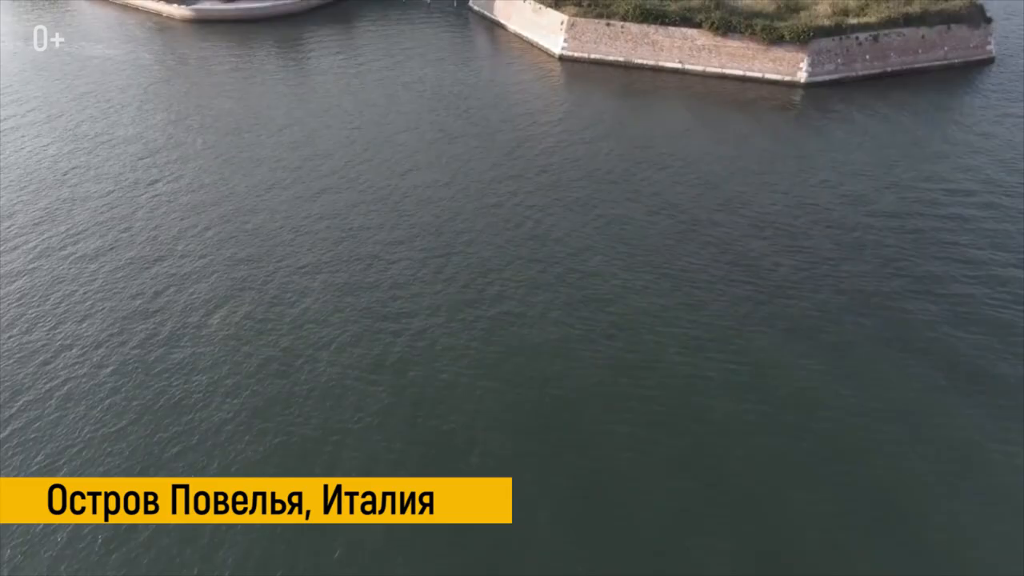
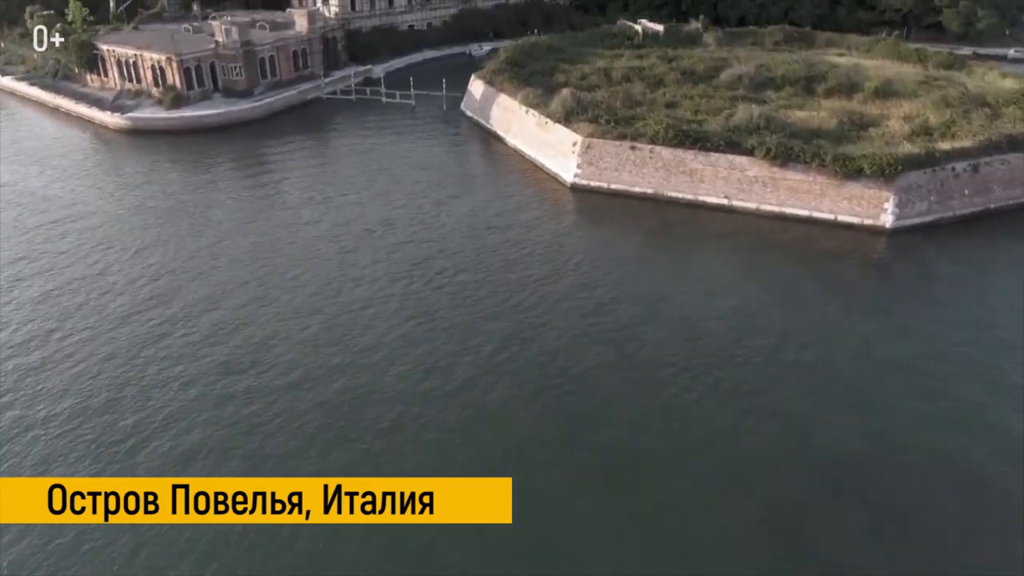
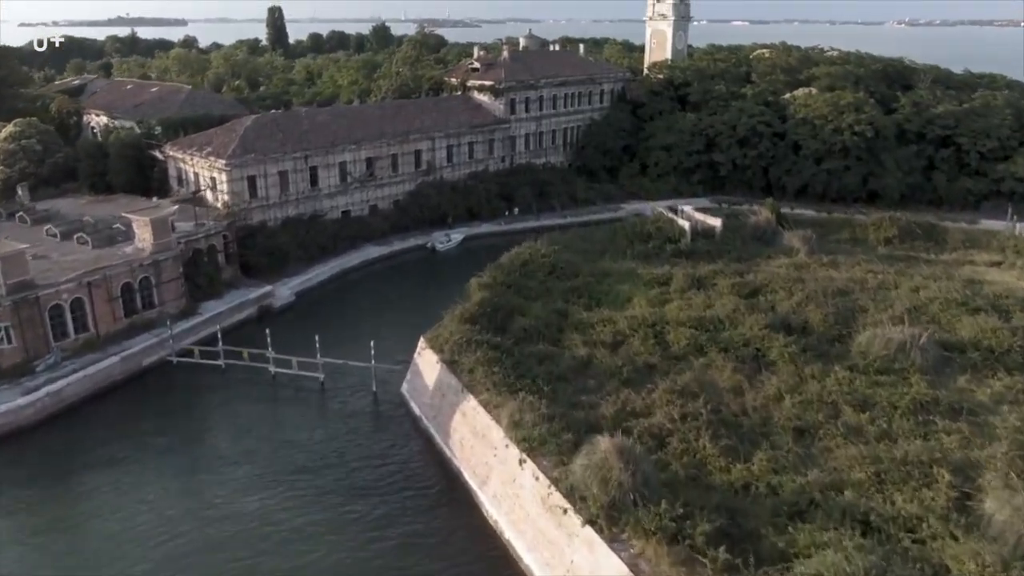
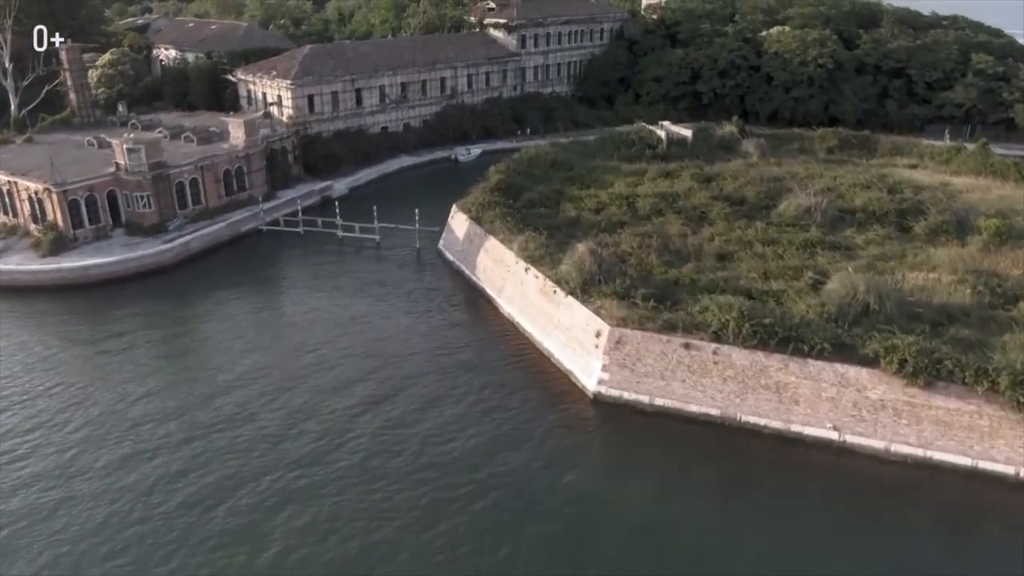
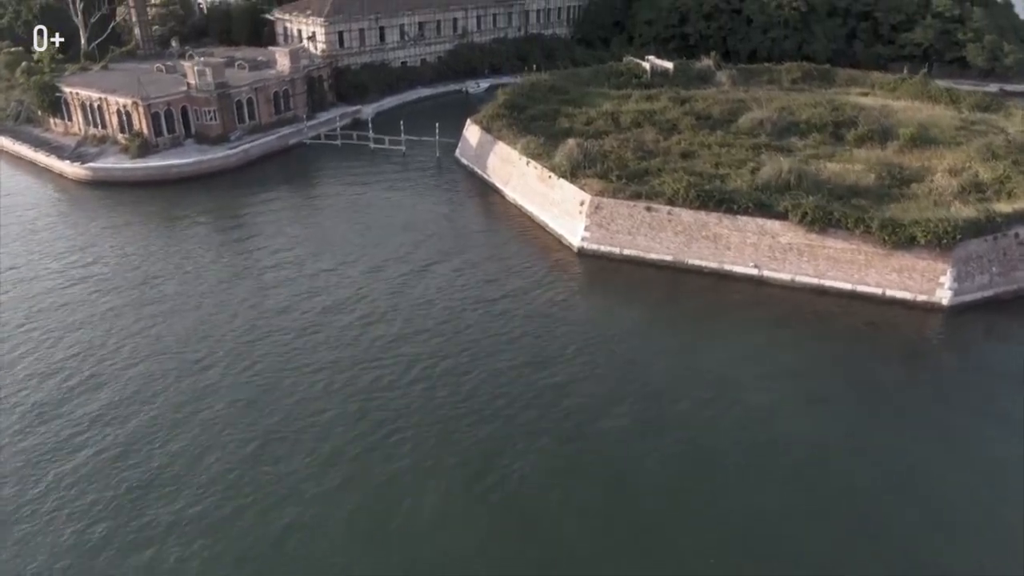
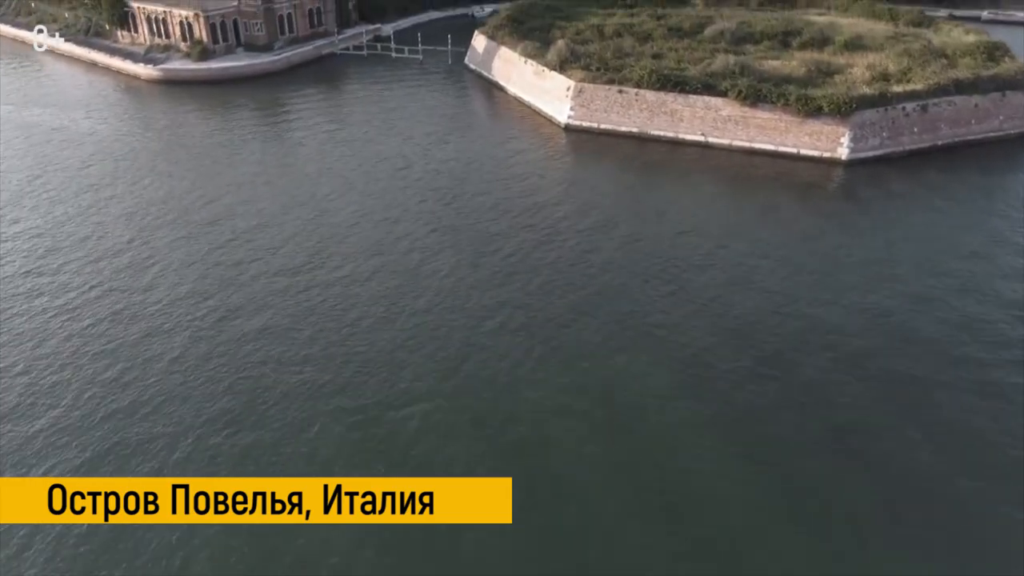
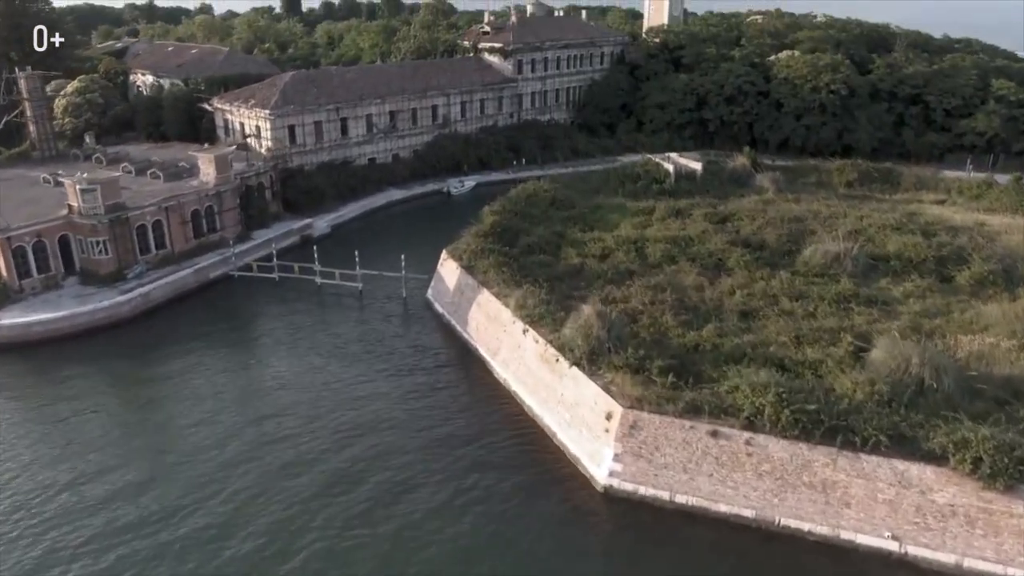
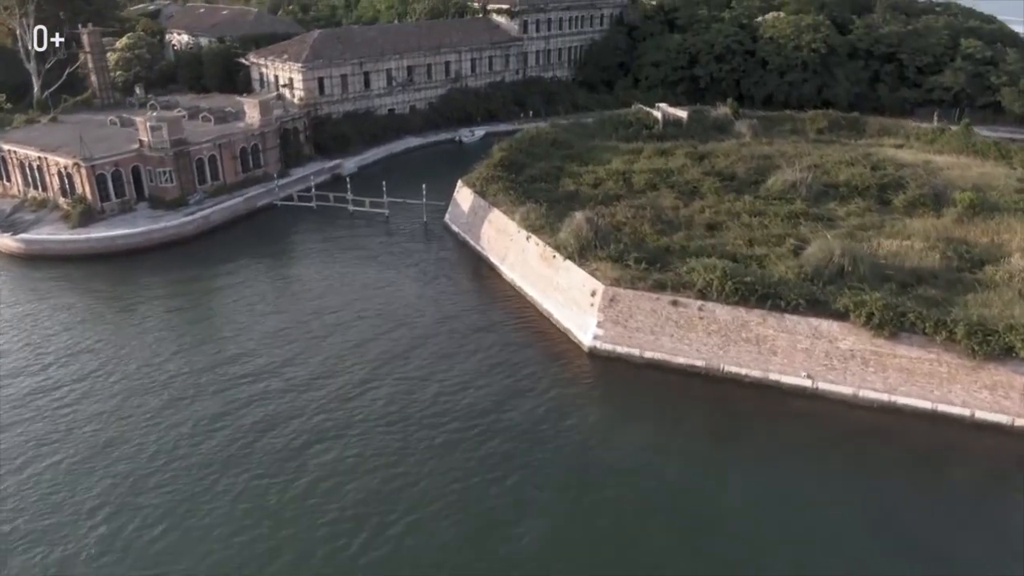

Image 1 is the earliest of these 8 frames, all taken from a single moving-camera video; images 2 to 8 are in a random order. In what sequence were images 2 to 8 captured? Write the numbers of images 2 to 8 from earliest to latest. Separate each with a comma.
6, 2, 5, 8, 4, 7, 3
